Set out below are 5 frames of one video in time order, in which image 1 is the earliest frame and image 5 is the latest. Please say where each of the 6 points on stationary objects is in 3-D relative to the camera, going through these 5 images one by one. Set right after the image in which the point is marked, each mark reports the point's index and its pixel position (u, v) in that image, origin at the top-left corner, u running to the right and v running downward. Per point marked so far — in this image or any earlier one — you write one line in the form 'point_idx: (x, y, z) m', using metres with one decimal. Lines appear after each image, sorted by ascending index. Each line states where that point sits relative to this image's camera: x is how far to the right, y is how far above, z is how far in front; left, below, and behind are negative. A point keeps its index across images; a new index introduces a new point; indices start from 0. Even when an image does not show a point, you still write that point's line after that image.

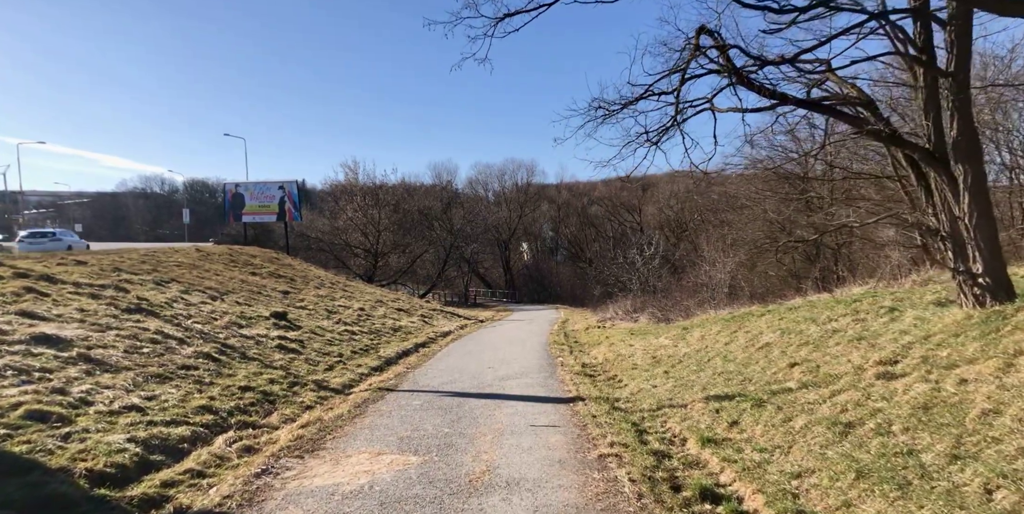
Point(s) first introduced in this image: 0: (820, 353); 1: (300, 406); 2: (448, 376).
0: (+3.7, -1.1, +7.6) m
1: (-2.8, -2.0, +8.5) m
2: (-1.1, -2.2, +11.9) m
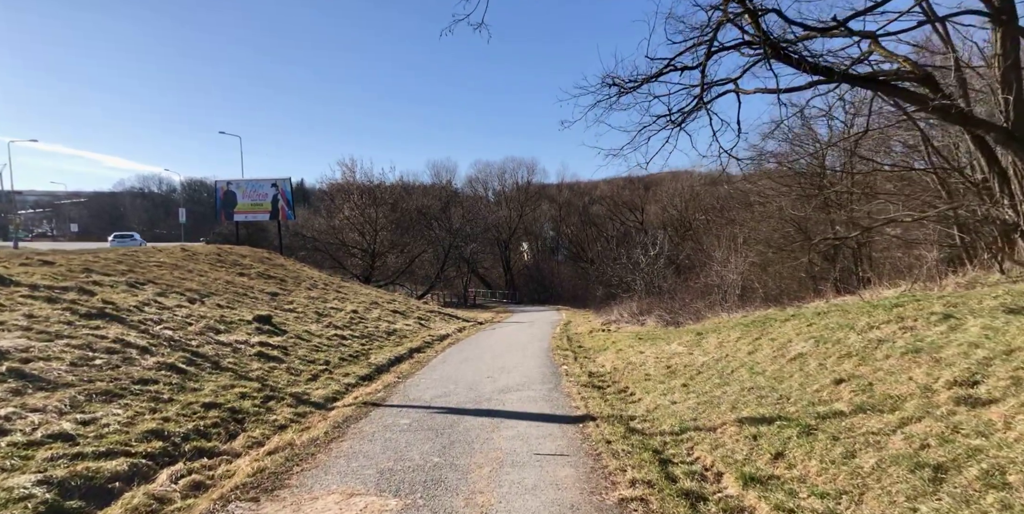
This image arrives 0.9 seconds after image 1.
0: (+3.7, -1.1, +6.5) m
1: (-2.8, -2.0, +7.5) m
2: (-1.1, -2.2, +10.9) m
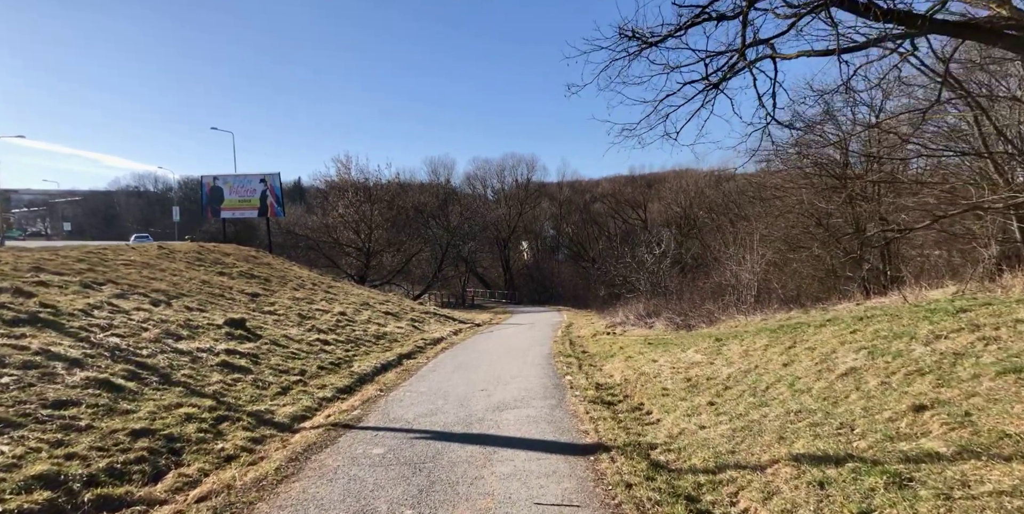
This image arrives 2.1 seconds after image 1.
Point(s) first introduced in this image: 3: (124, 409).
0: (+3.6, -1.1, +5.2) m
1: (-2.9, -2.0, +6.1) m
2: (-1.2, -2.2, +9.5) m
3: (-4.1, -1.6, +6.7) m
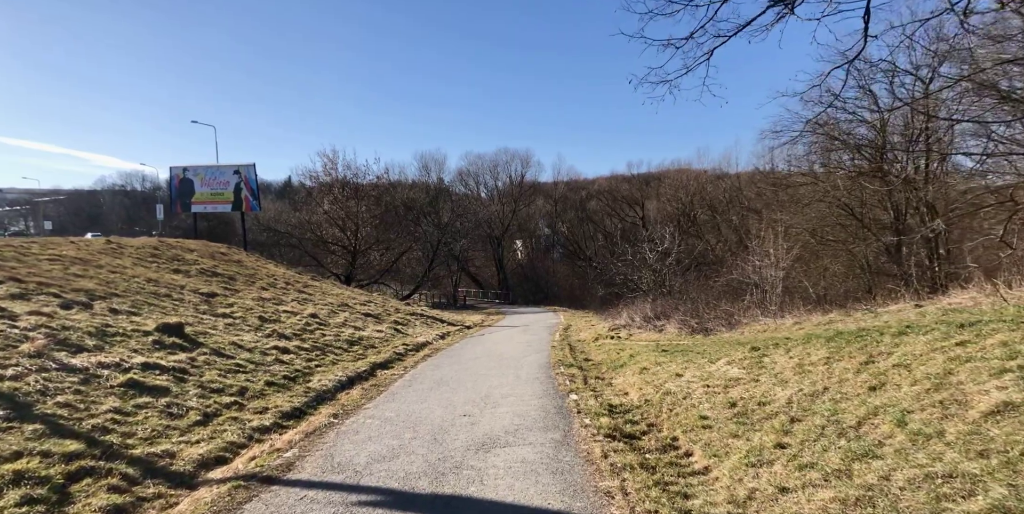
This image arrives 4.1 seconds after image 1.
0: (+3.6, -0.9, +3.0) m
1: (-3.0, -1.8, +3.8) m
2: (-1.3, -2.0, +7.2) m
3: (-4.2, -1.5, +4.3) m
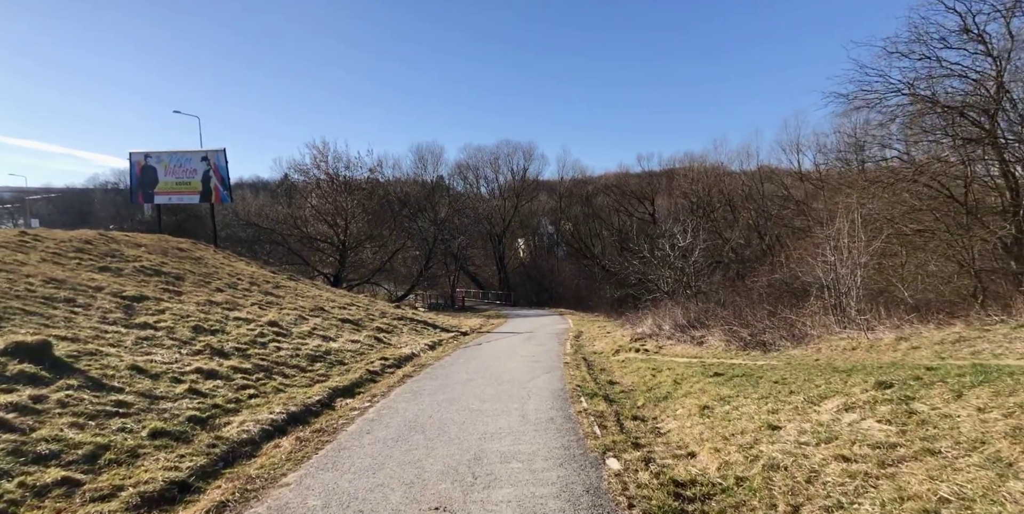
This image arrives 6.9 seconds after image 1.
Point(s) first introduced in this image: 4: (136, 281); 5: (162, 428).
0: (+3.6, -0.8, -0.4) m
1: (-2.9, -1.7, +0.4) m
2: (-1.3, -1.9, +3.8) m
3: (-4.2, -1.4, +1.0) m
4: (-8.9, -0.5, +15.1) m
5: (-3.9, -1.9, +7.2) m
